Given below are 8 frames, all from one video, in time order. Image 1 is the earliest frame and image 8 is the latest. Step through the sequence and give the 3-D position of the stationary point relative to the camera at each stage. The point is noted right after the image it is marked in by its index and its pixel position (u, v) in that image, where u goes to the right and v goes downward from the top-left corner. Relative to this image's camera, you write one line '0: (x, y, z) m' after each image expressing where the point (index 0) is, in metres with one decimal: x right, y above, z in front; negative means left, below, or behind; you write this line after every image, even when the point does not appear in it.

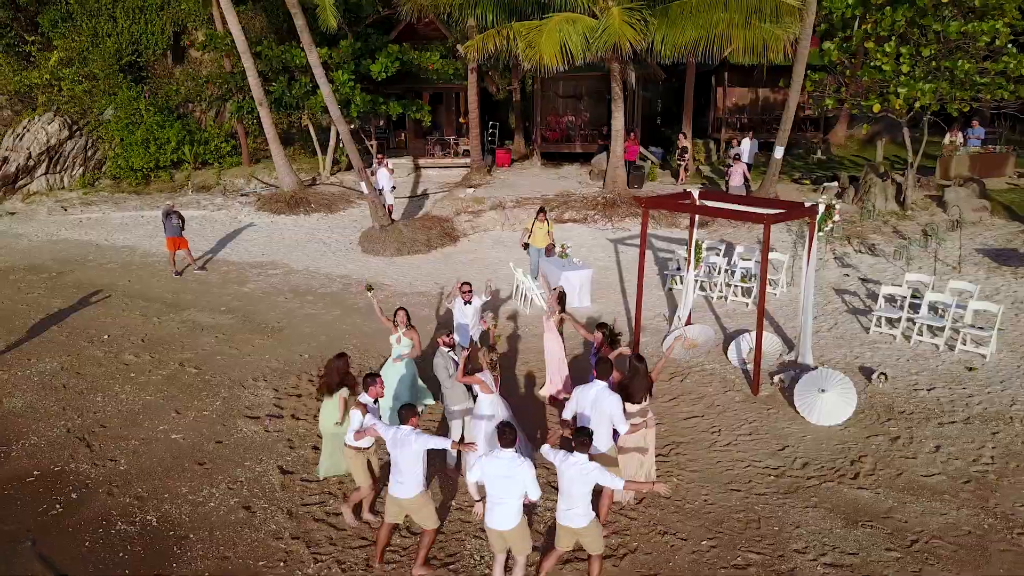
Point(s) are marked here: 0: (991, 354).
0: (+4.1, -0.6, +8.8) m
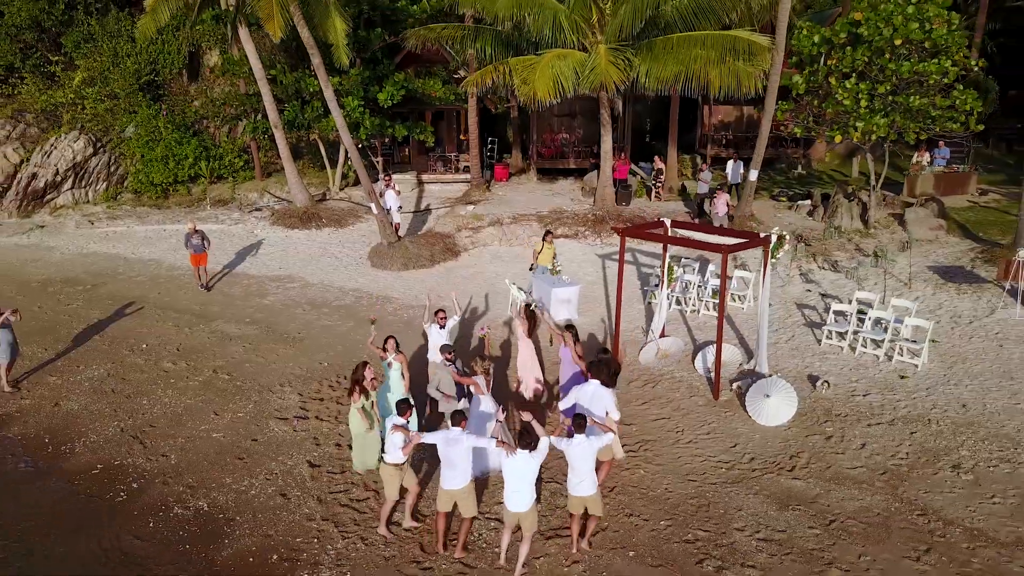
0: (+4.1, -0.7, +10.2) m
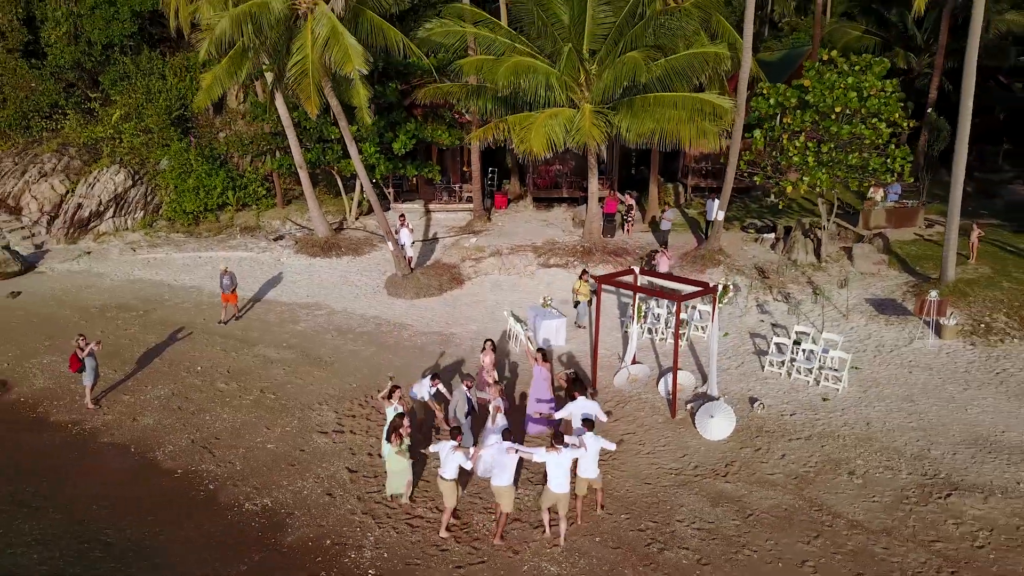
0: (+4.0, -1.2, +12.5) m
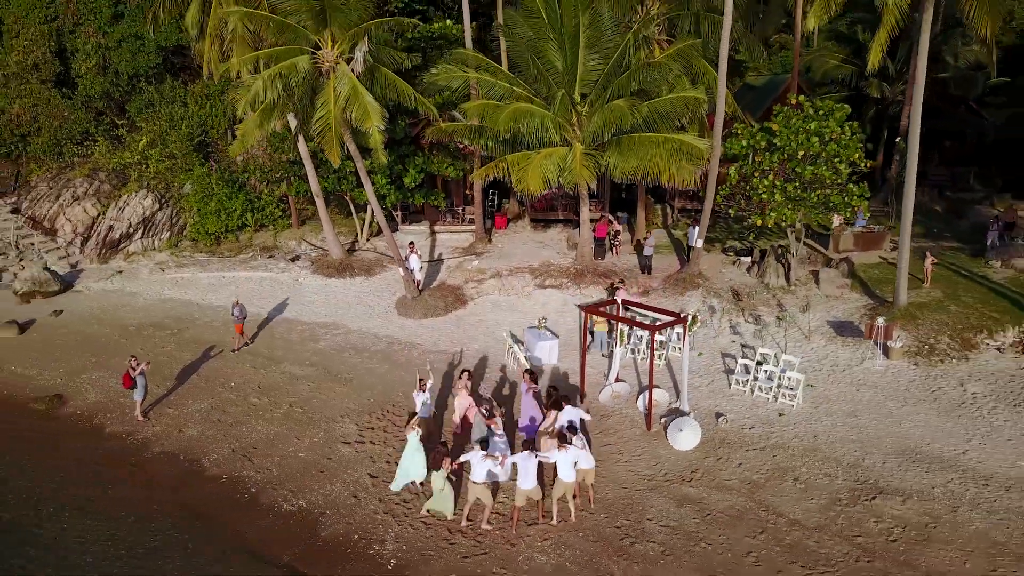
0: (+4.0, -1.6, +14.4) m
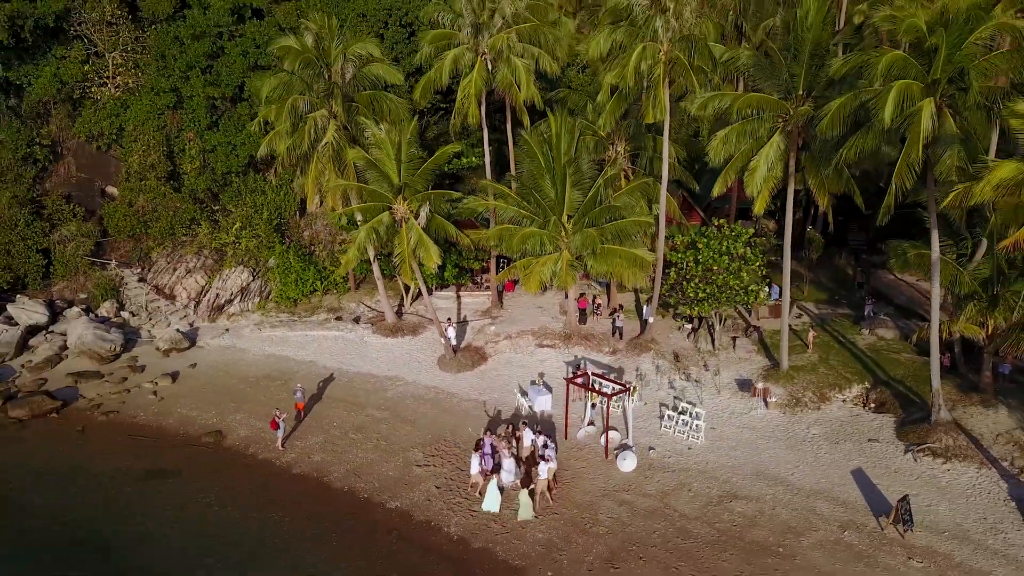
0: (+4.2, -3.4, +23.0) m
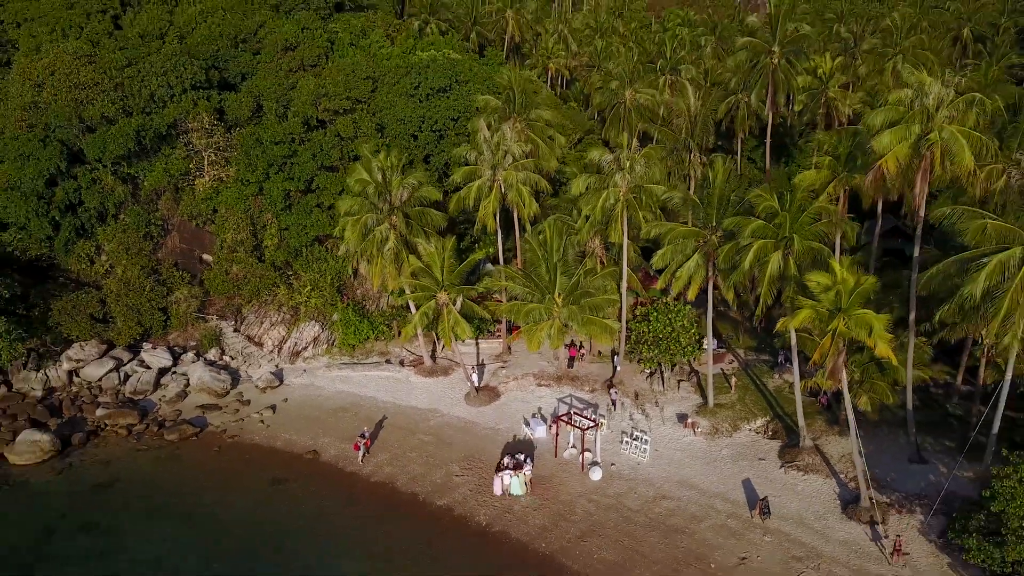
0: (+4.4, -5.7, +34.1) m
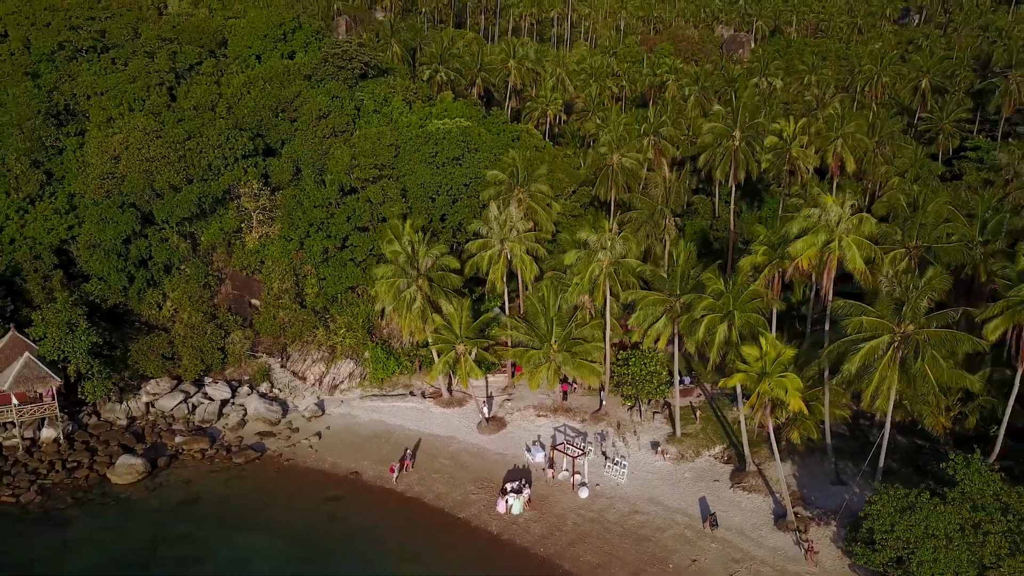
0: (+4.6, -8.0, +42.7) m
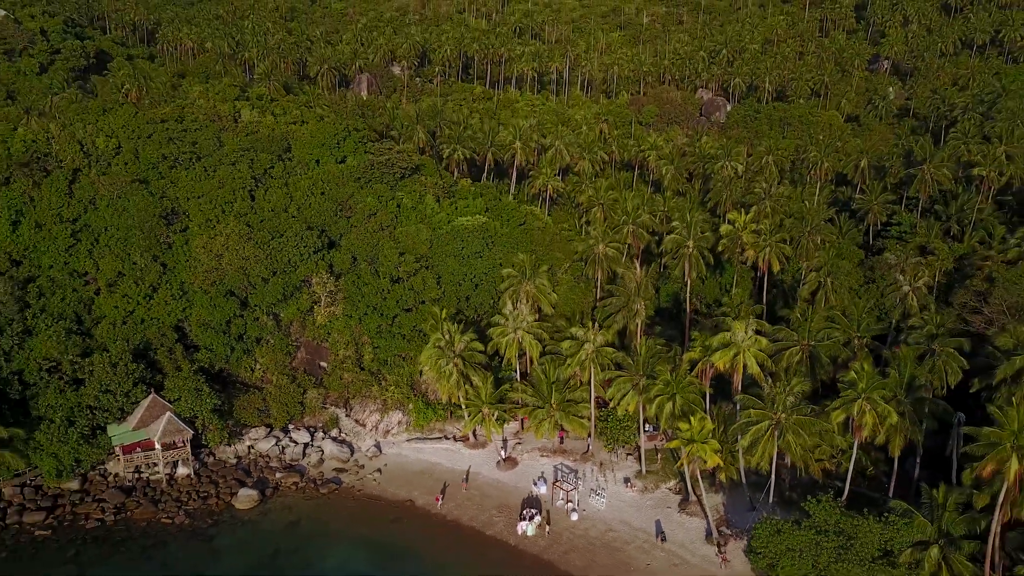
0: (+5.3, -12.8, +59.9) m
